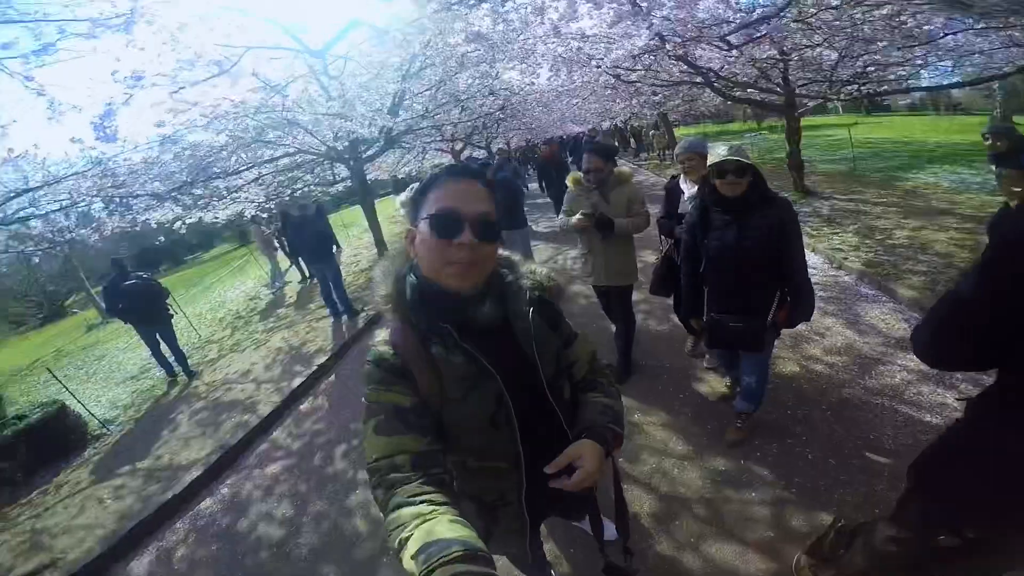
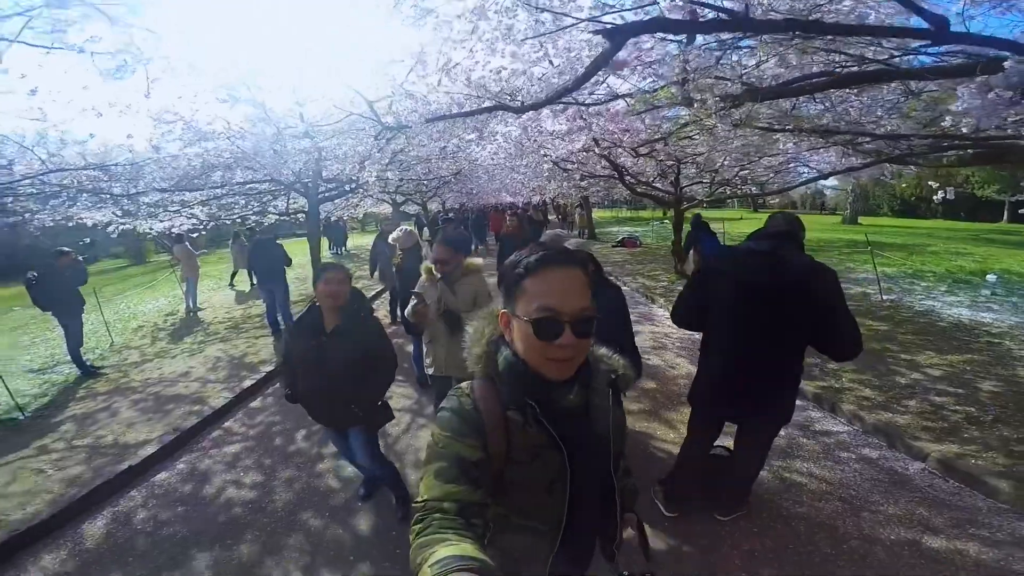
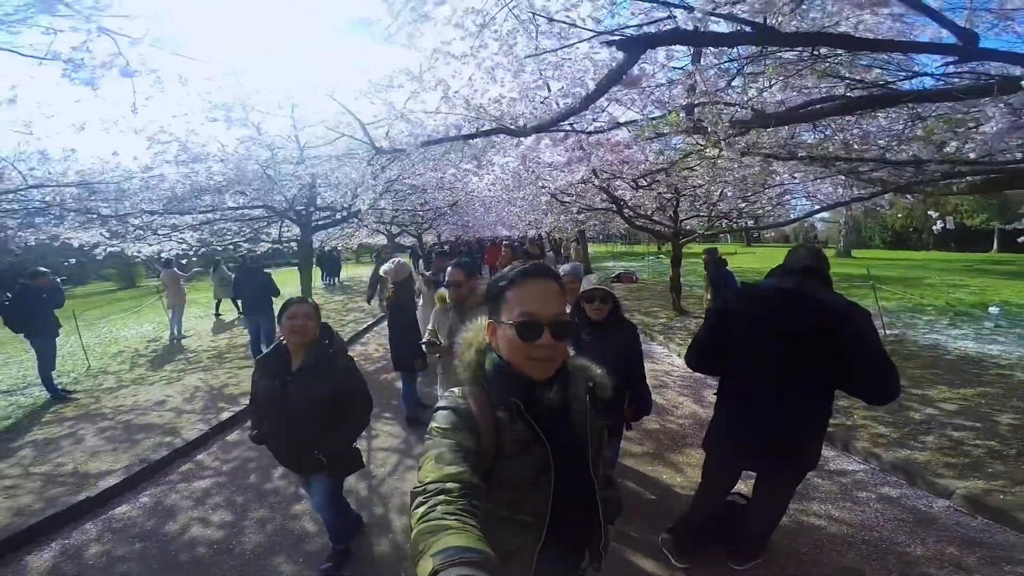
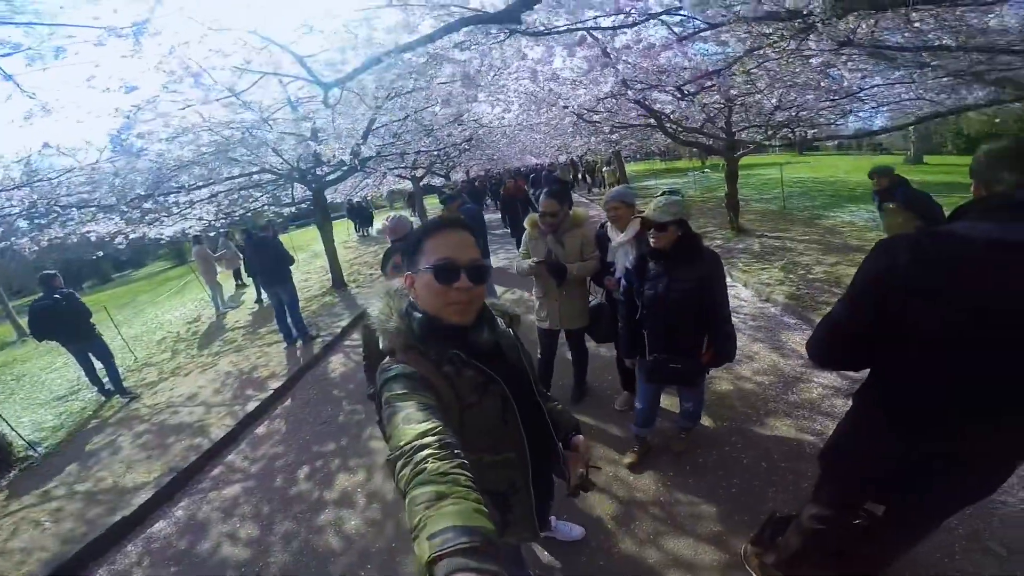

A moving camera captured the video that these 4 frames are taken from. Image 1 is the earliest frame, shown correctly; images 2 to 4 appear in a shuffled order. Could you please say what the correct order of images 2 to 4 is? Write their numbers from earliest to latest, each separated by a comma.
4, 3, 2
